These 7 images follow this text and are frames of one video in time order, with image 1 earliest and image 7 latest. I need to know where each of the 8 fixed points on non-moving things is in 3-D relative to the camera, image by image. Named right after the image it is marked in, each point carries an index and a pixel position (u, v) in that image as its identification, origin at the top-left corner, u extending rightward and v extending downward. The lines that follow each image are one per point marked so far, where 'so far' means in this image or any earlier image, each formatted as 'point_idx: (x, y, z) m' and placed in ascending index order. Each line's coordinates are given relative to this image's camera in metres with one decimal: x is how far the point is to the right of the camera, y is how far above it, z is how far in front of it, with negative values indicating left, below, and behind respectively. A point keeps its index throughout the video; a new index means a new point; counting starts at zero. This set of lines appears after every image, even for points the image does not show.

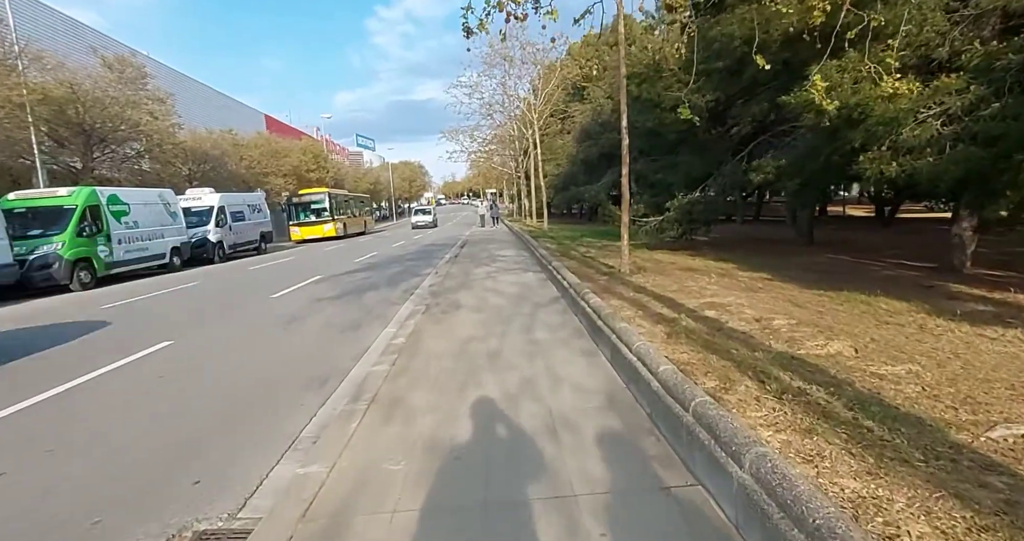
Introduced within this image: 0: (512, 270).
0: (-0.1, 0.0, +12.7) m
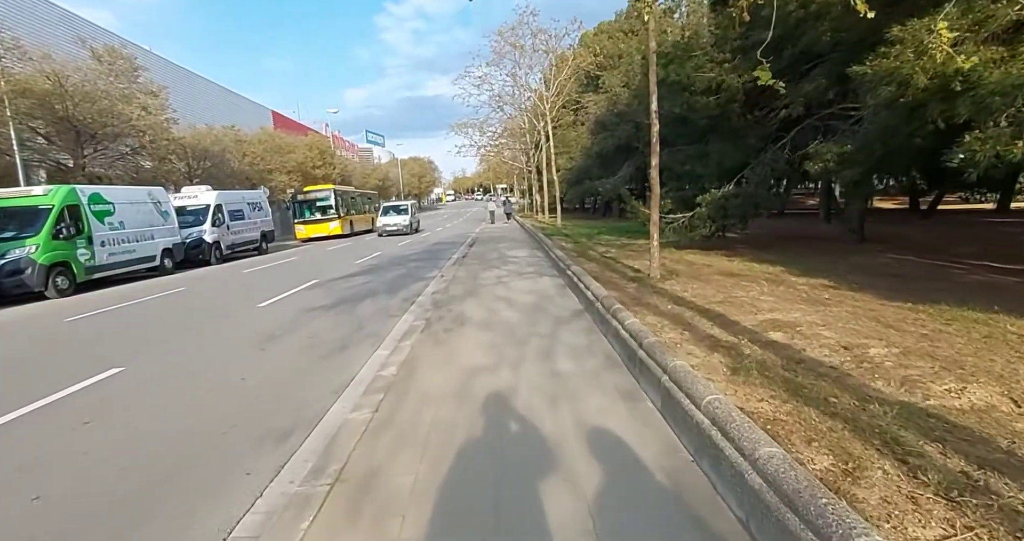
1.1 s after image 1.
0: (+0.3, -0.1, +11.5) m
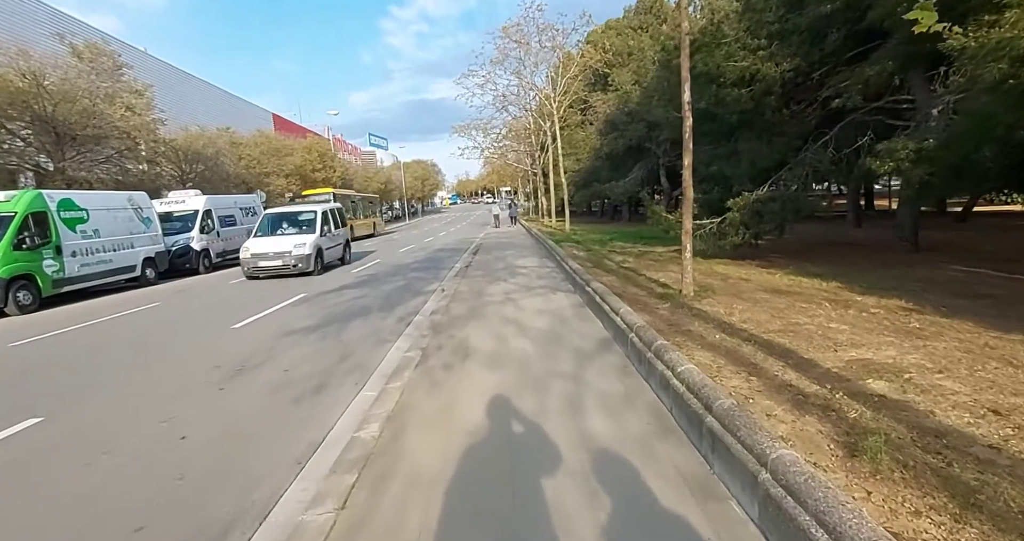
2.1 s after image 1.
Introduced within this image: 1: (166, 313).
0: (+0.5, -0.4, +10.2) m
1: (-8.4, -1.0, +11.1) m
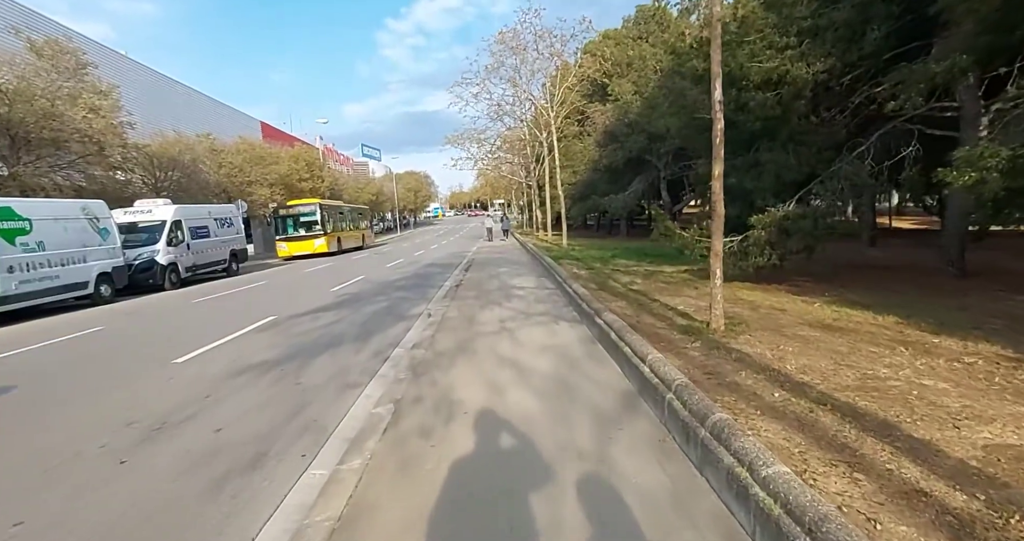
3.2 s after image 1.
0: (+0.4, -0.9, +9.0) m
1: (-8.5, -1.4, +9.6) m
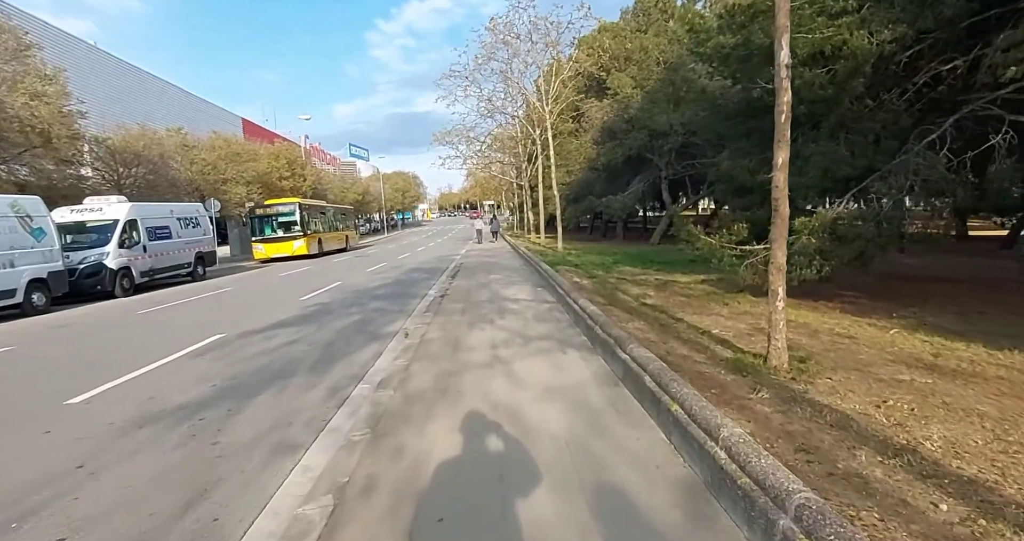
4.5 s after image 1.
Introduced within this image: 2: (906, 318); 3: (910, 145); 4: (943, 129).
0: (+0.3, -1.1, +7.3) m
1: (-8.6, -1.6, +7.8) m
2: (+5.6, -0.7, +6.6) m
3: (+6.4, +2.0, +7.5) m
4: (+6.8, +2.2, +7.2) m
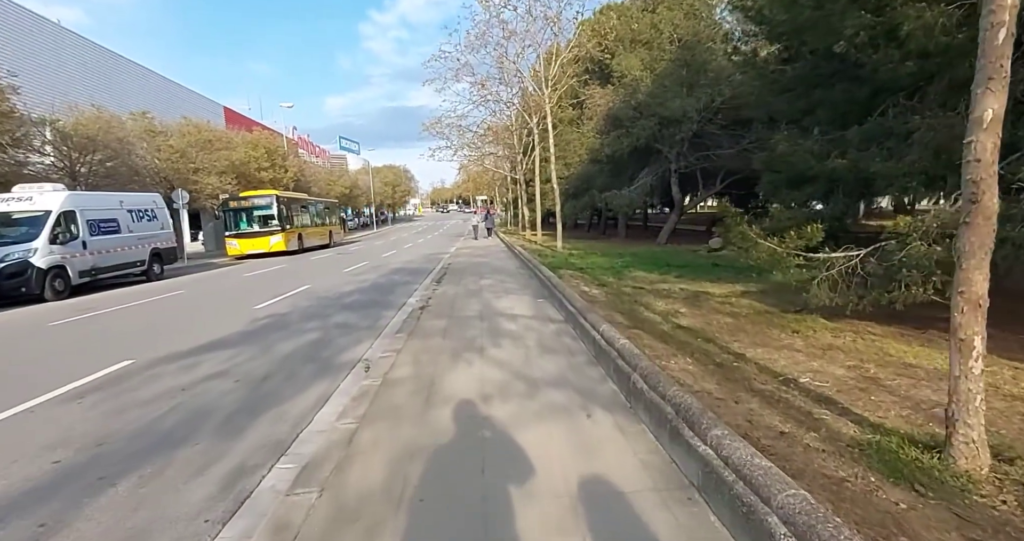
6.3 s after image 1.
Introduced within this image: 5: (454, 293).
0: (+0.3, -1.3, +5.1) m
1: (-8.6, -1.7, +5.5) m
2: (+5.6, -0.9, +4.5) m
3: (+6.4, +1.8, +5.4) m
4: (+6.8, +2.0, +5.2) m
5: (-1.6, -0.6, +11.8) m
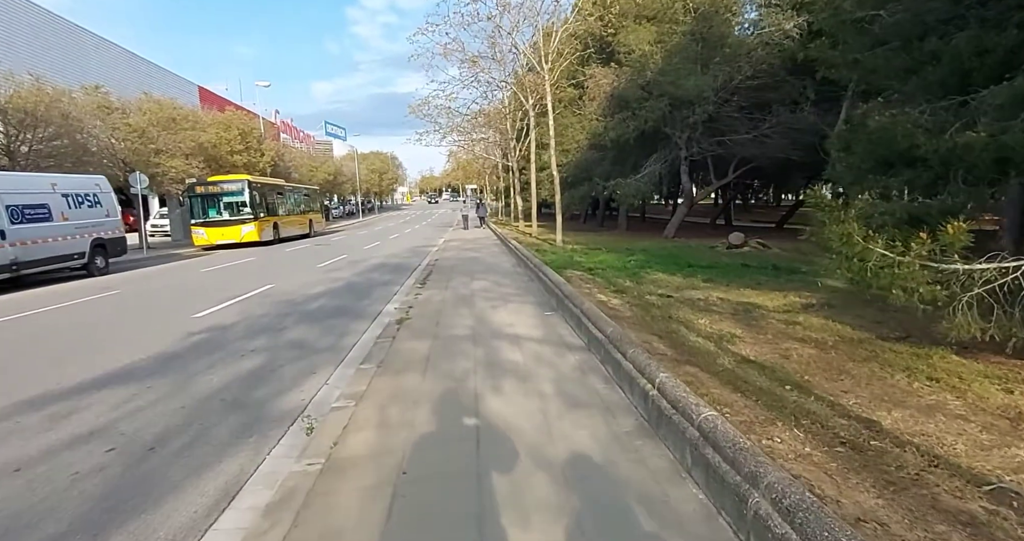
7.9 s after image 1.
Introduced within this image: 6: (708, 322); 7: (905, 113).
0: (+0.4, -1.5, +3.1) m
1: (-8.5, -1.9, +3.2) m
2: (+5.8, -1.1, +2.6) m
3: (+6.6, +1.6, +3.4) m
4: (+7.0, +1.7, +3.2) m
5: (-1.6, -0.6, +9.7) m
6: (+3.0, -0.7, +6.9) m
7: (+5.0, +2.1, +5.9) m
